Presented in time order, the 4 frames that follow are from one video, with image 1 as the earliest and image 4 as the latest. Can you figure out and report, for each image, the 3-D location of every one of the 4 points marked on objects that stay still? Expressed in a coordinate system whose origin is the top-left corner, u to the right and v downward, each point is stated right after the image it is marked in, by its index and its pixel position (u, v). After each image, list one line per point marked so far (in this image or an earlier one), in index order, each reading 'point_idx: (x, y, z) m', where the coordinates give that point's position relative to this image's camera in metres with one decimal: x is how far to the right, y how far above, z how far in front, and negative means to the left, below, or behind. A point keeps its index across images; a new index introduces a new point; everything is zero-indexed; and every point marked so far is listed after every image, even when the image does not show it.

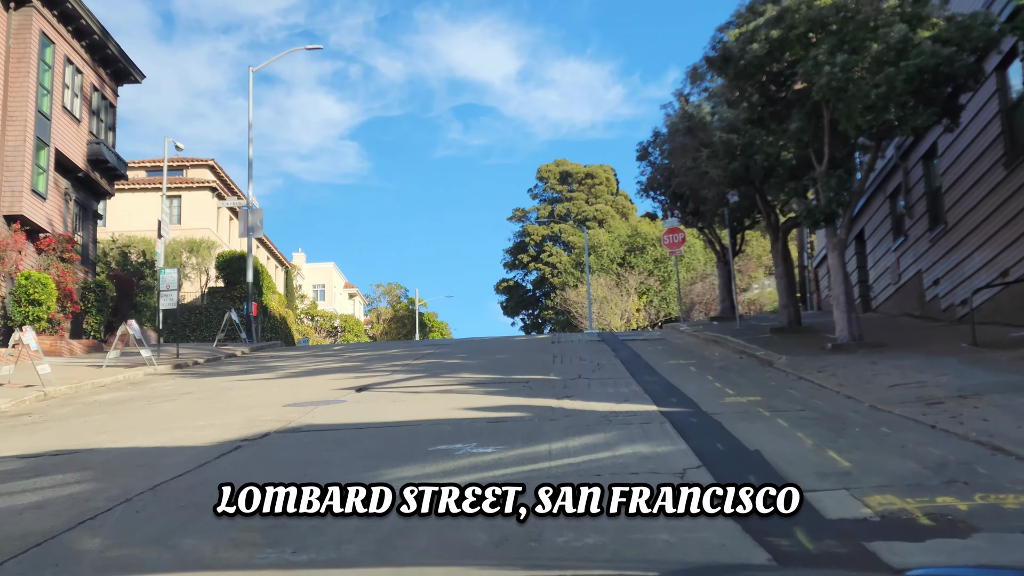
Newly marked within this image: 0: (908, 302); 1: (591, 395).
0: (+7.3, -0.3, +19.7) m
1: (+0.8, -1.1, +10.9) m
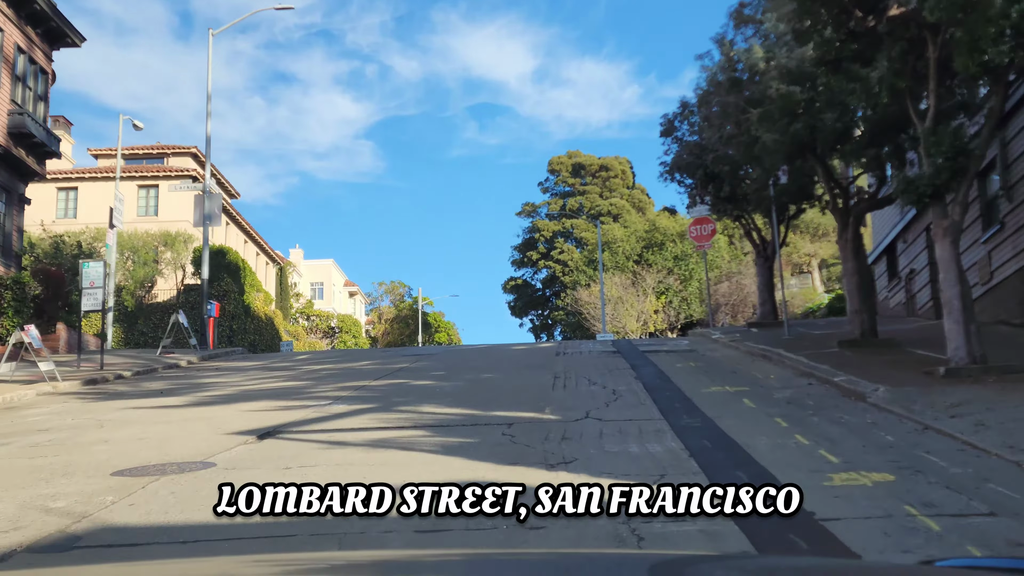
0: (+7.3, -0.3, +15.7) m
1: (+0.6, -1.1, +6.9) m
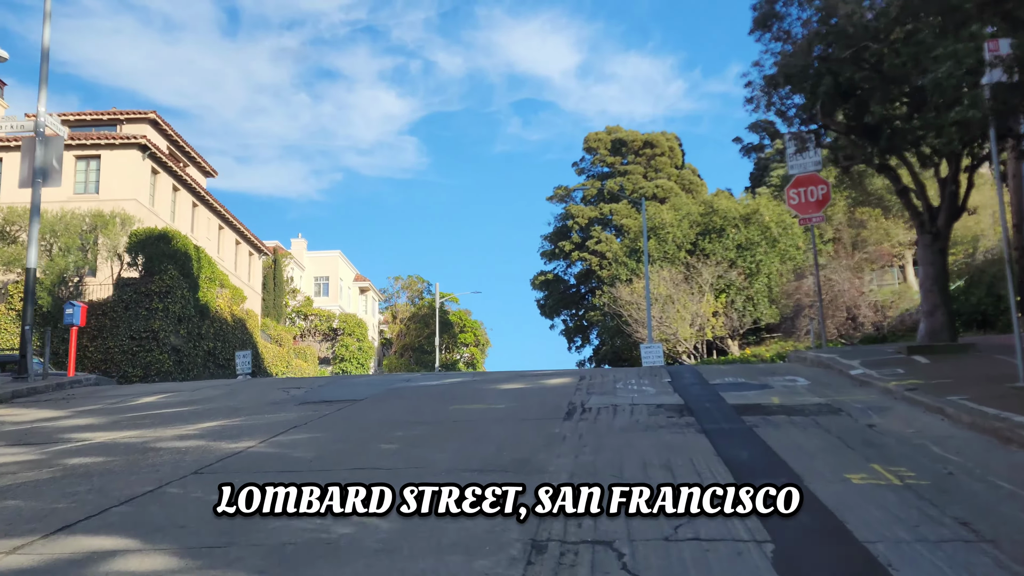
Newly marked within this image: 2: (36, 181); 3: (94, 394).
0: (+6.9, -0.3, +7.0) m
1: (-0.1, -1.1, -1.4) m
2: (-6.7, +1.5, +15.1) m
3: (-5.3, -1.3, +13.1) m
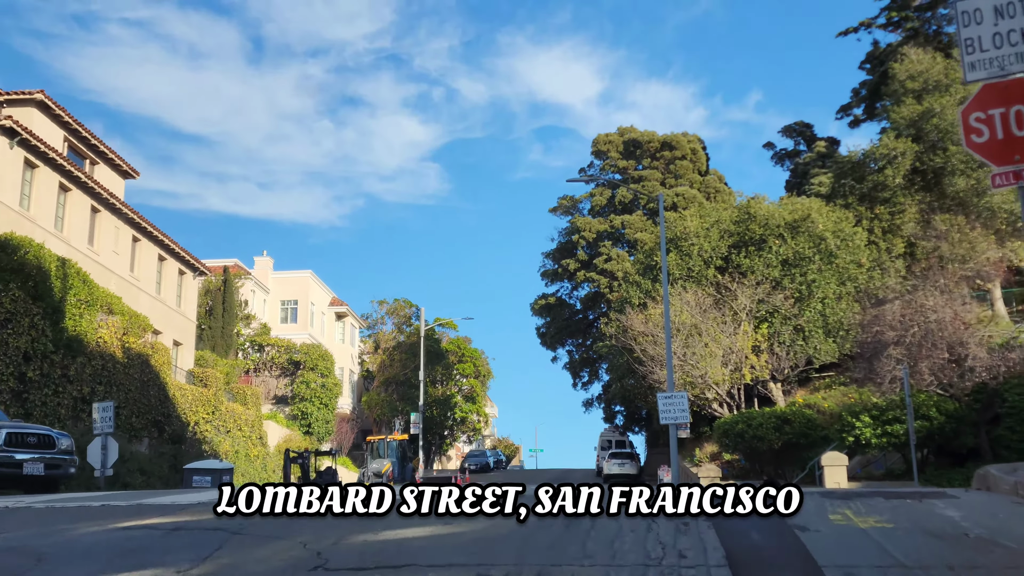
0: (+5.8, -0.3, -1.3) m
1: (-1.3, -0.9, -9.7) m
2: (-7.7, +1.3, +7.0) m
3: (-6.3, -1.5, +4.9) m
